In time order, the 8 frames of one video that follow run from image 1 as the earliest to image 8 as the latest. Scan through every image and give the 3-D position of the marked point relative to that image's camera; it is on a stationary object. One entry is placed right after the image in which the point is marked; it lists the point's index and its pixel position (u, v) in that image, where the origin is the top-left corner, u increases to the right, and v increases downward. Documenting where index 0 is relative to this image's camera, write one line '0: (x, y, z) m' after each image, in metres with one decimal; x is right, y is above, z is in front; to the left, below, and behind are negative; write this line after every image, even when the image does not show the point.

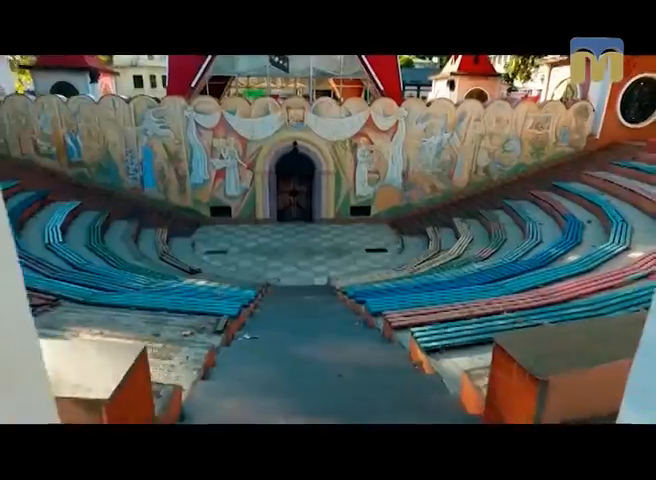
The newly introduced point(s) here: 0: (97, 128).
0: (-4.2, +2.0, +7.4) m
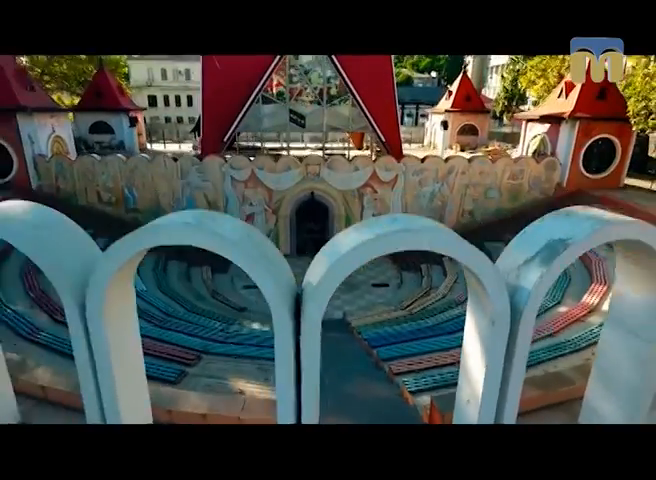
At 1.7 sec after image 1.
0: (-4.0, +1.3, +9.0) m
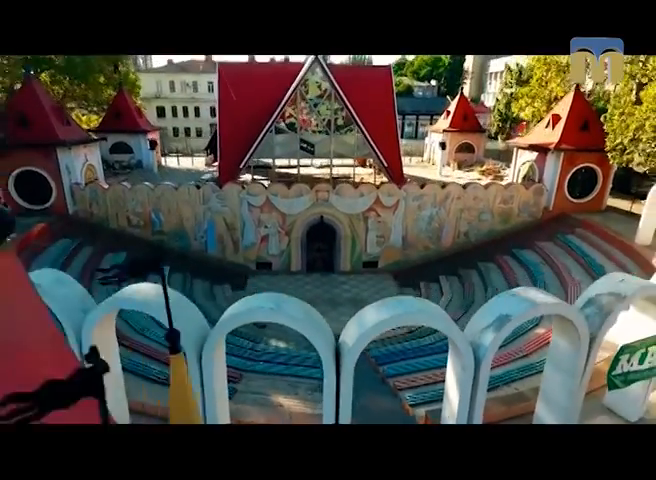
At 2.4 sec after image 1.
0: (-3.8, +0.8, +9.9) m
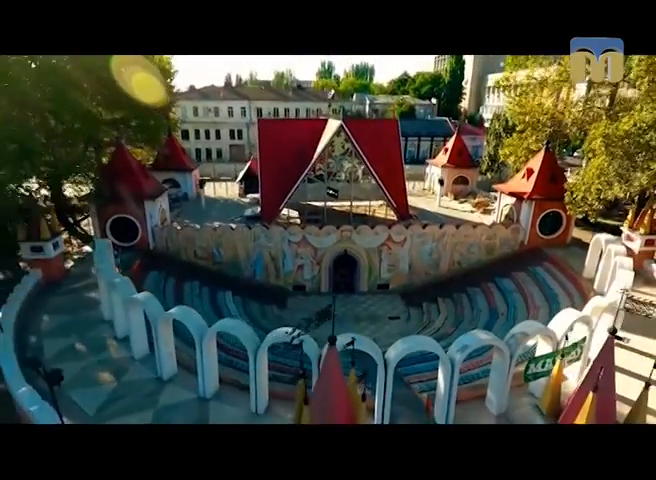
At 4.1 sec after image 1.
0: (-3.0, -0.1, +12.7) m
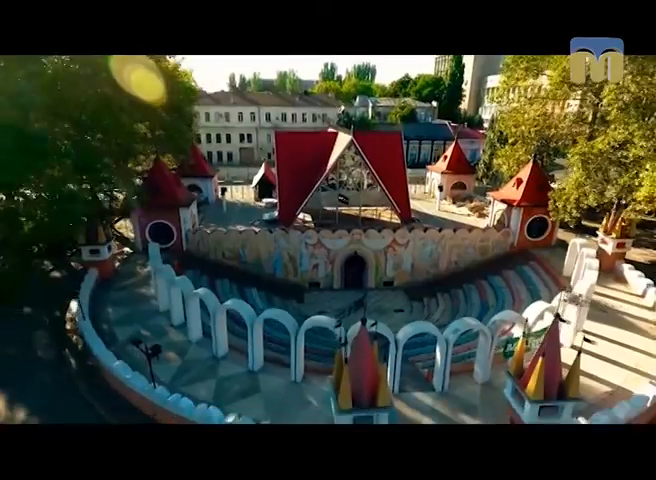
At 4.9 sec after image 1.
0: (-2.6, -0.2, +14.4) m
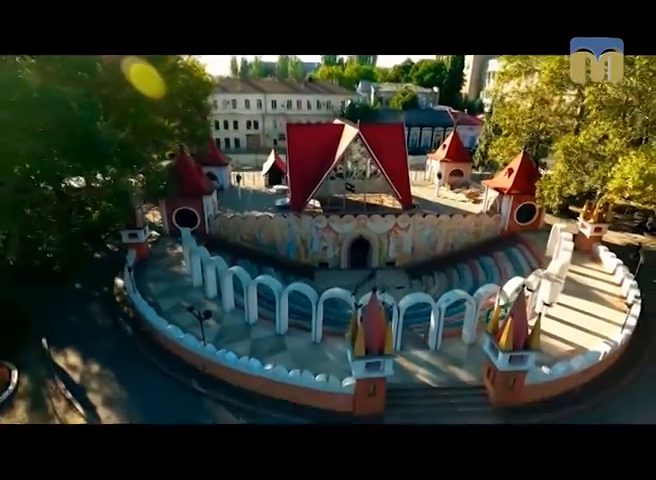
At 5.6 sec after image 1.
0: (-2.3, +0.4, +16.0) m
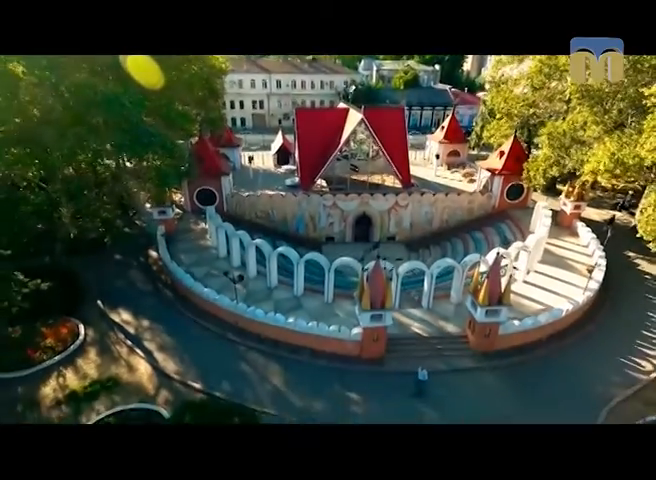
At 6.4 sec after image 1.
0: (-2.0, +1.4, +17.6) m
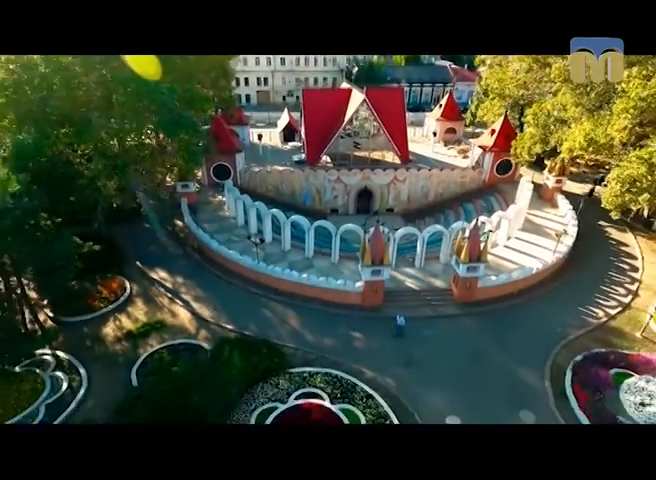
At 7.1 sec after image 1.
0: (-1.8, +2.8, +19.3) m
